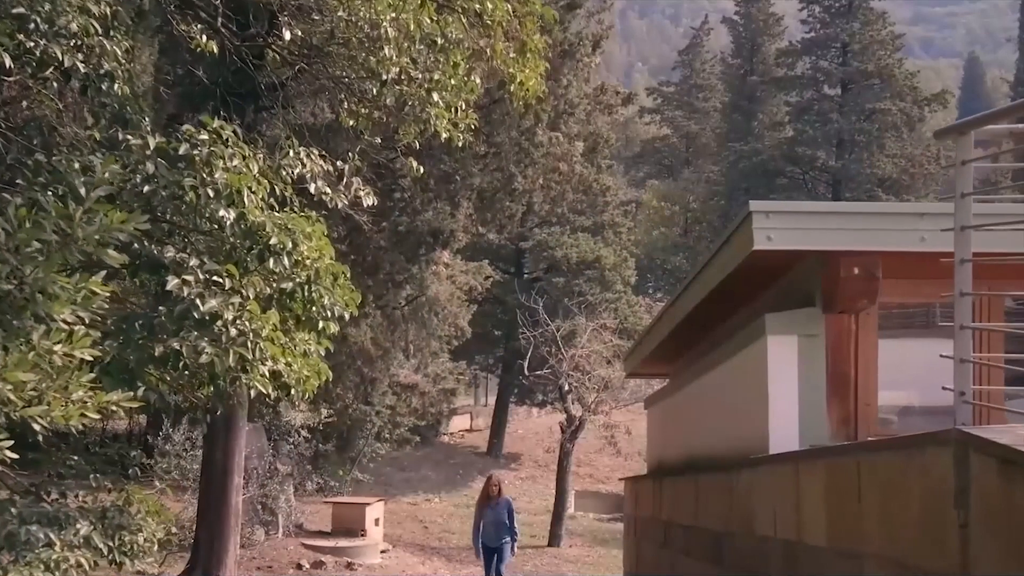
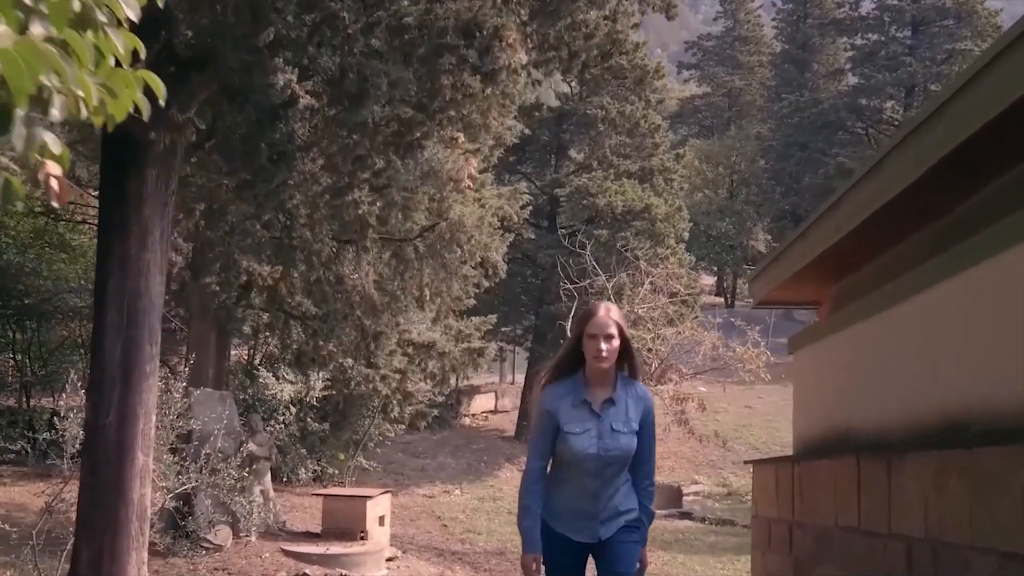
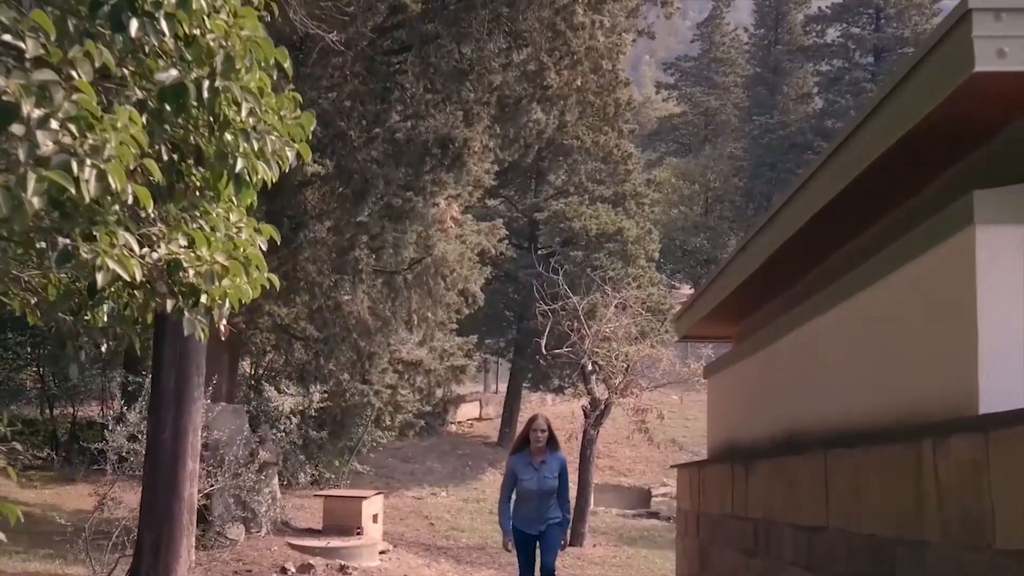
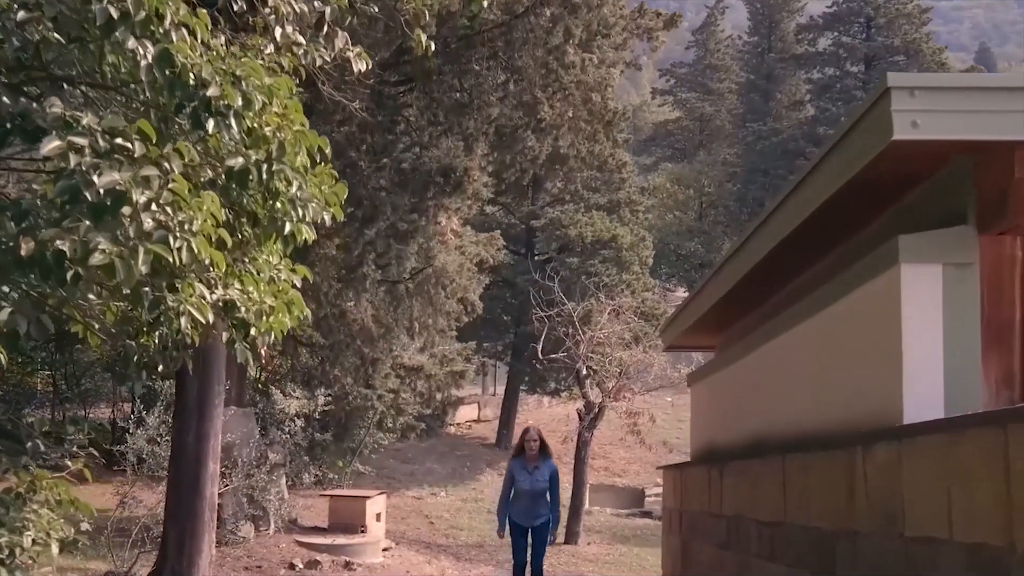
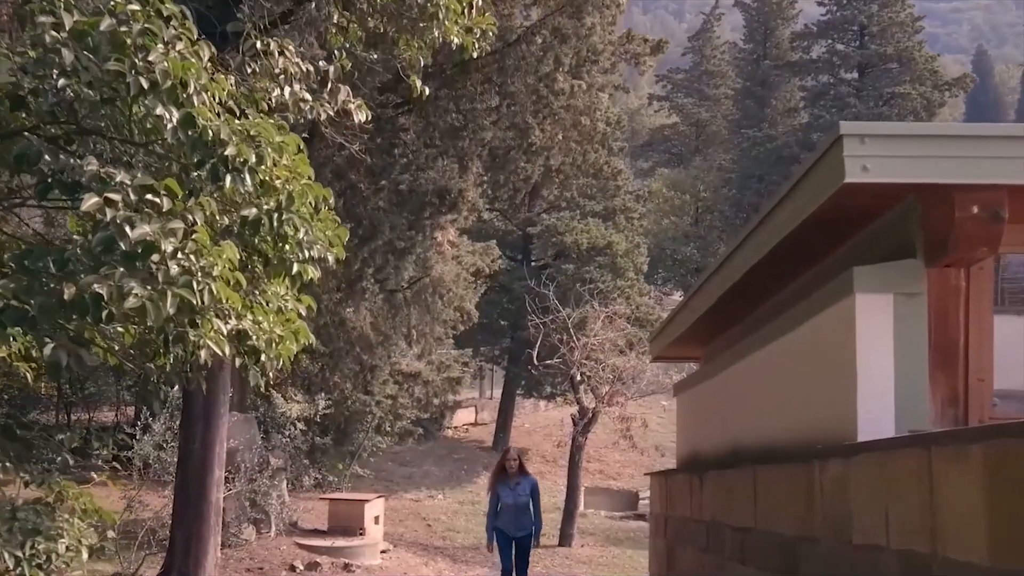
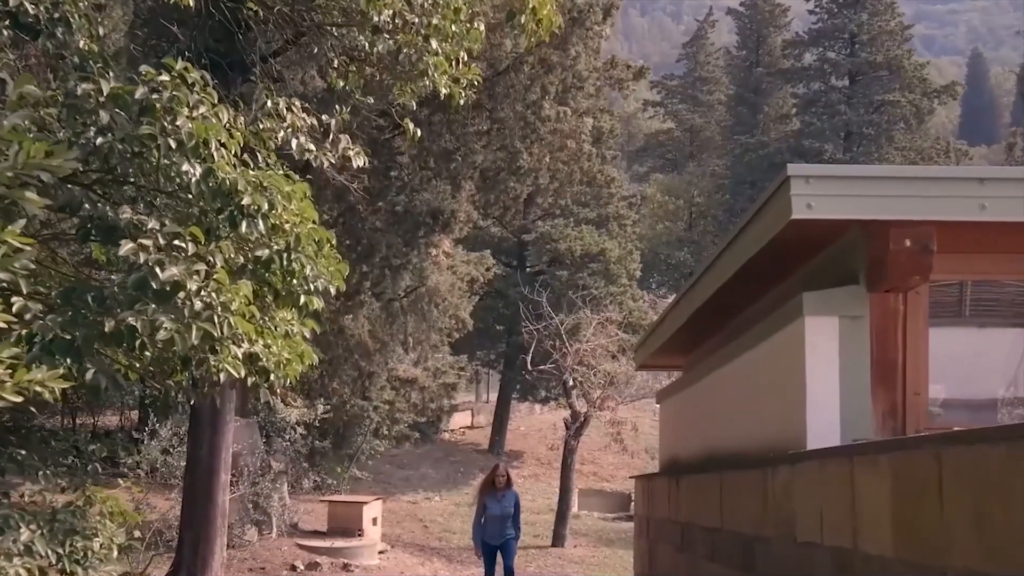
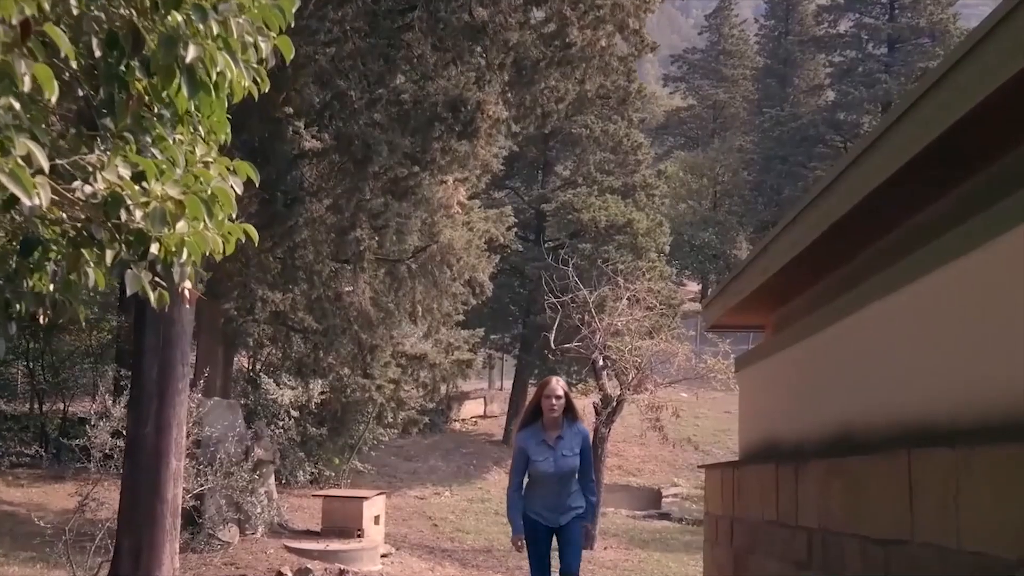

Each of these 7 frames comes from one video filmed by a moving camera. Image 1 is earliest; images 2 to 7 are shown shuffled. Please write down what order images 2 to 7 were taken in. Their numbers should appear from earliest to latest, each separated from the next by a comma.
6, 5, 4, 3, 7, 2
